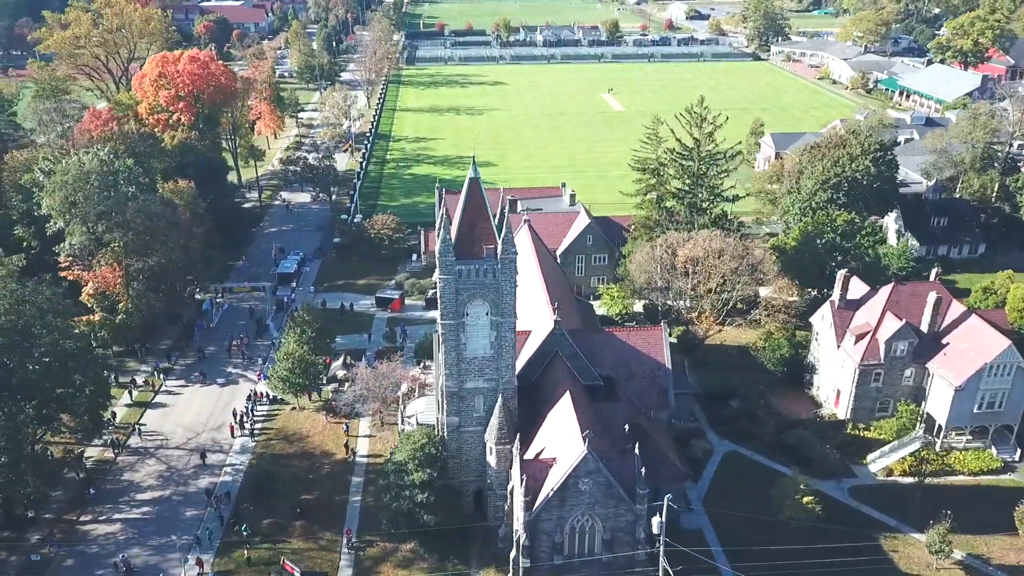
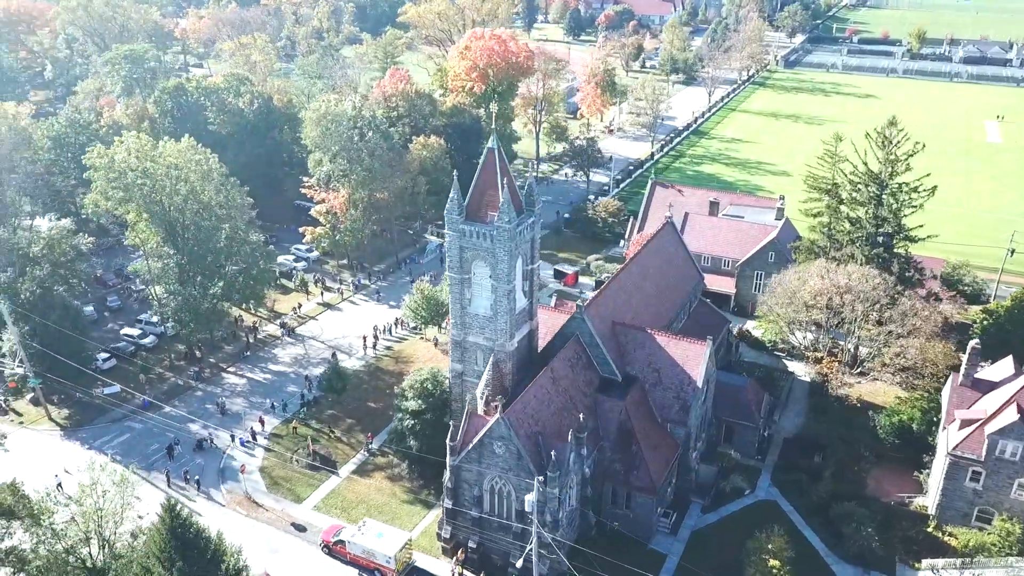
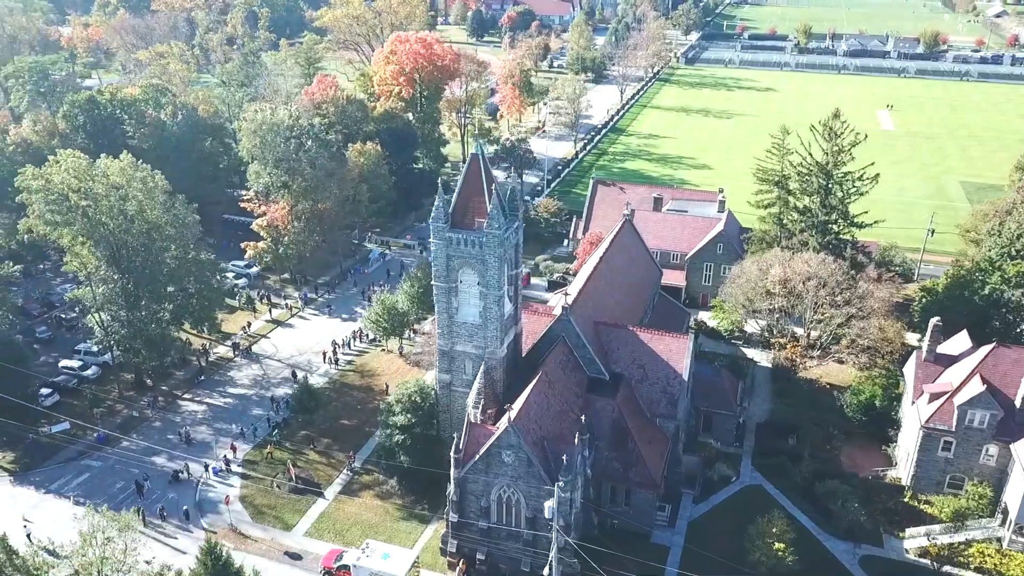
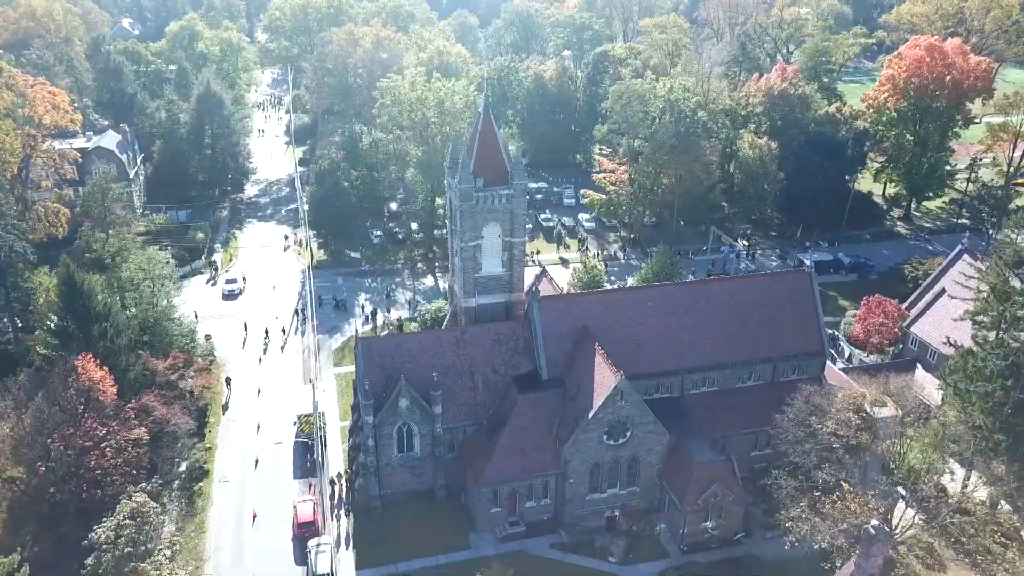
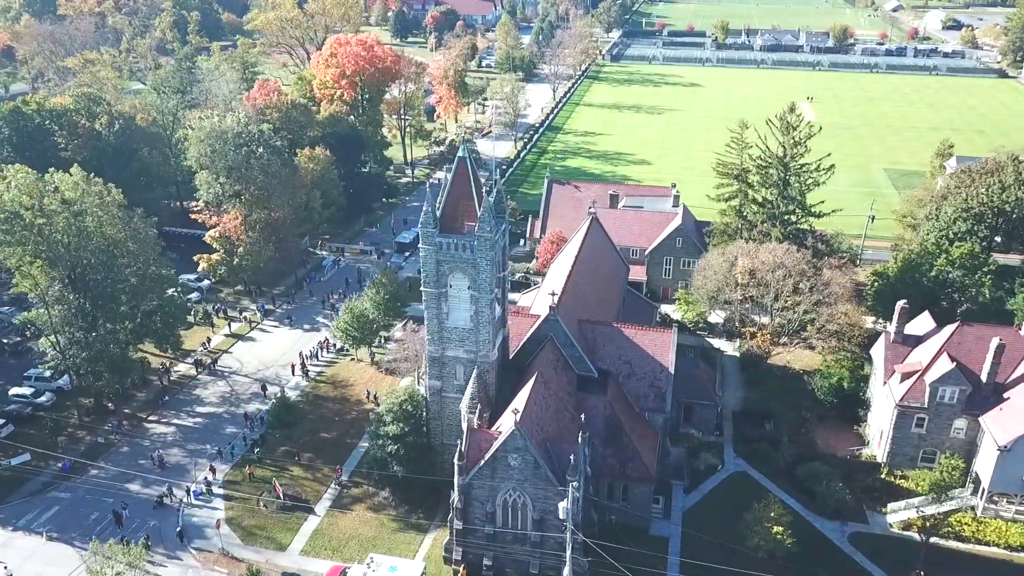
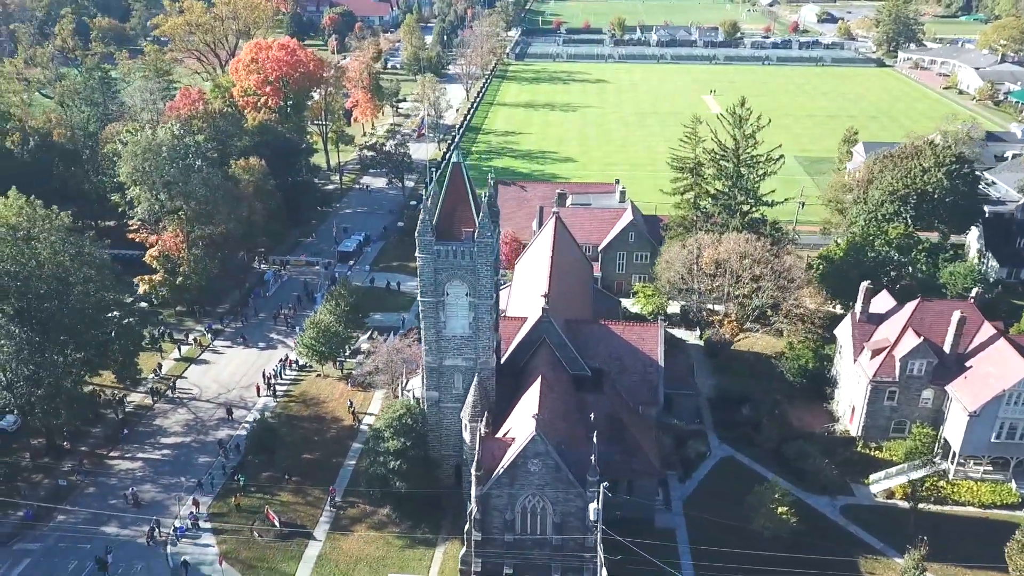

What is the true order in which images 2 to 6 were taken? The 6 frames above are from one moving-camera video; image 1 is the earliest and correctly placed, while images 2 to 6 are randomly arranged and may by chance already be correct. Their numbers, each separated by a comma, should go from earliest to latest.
6, 5, 3, 2, 4
